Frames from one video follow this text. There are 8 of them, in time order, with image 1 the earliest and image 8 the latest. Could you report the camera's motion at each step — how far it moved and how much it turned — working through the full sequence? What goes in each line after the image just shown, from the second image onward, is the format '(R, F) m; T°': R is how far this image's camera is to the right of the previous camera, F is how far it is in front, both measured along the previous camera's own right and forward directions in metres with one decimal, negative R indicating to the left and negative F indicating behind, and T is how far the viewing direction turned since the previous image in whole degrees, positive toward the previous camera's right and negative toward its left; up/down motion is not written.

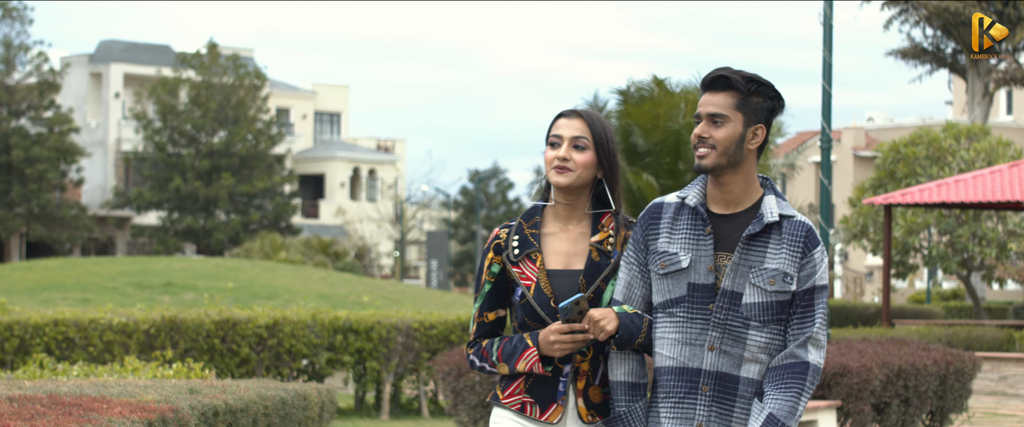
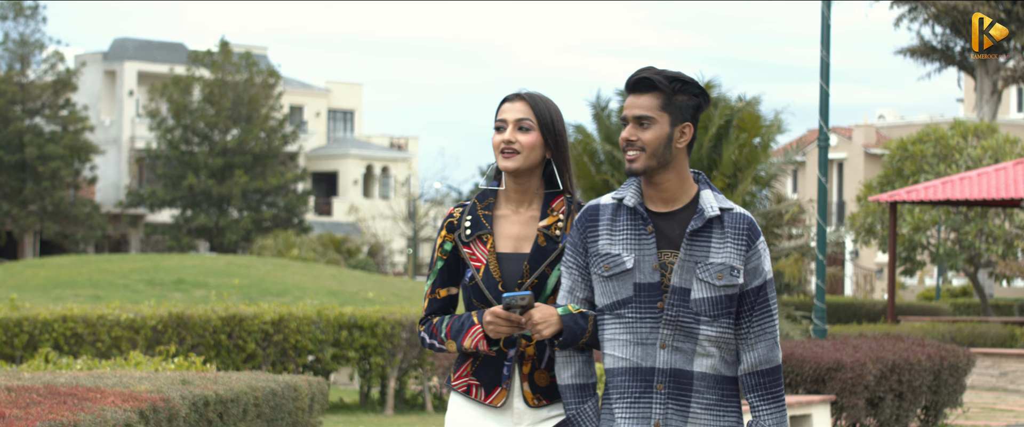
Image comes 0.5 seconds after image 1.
(+0.2, -0.1) m; -1°
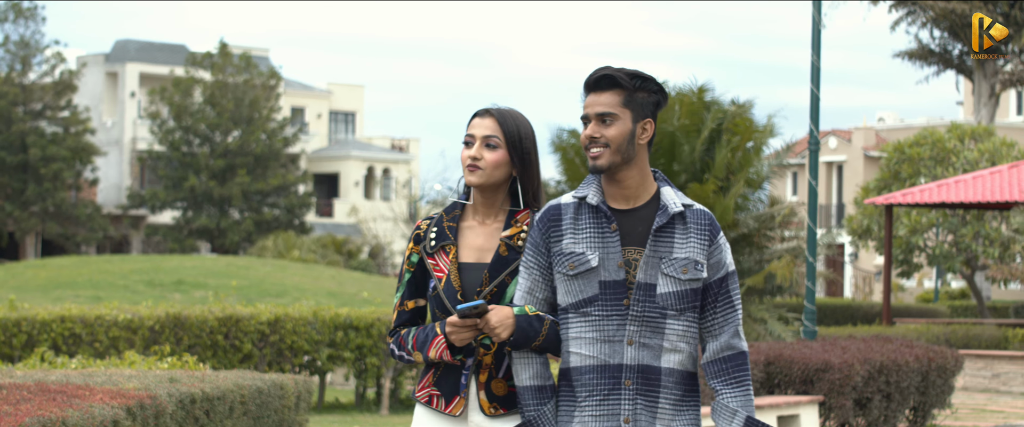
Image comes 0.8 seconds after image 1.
(+0.1, -0.1) m; 0°
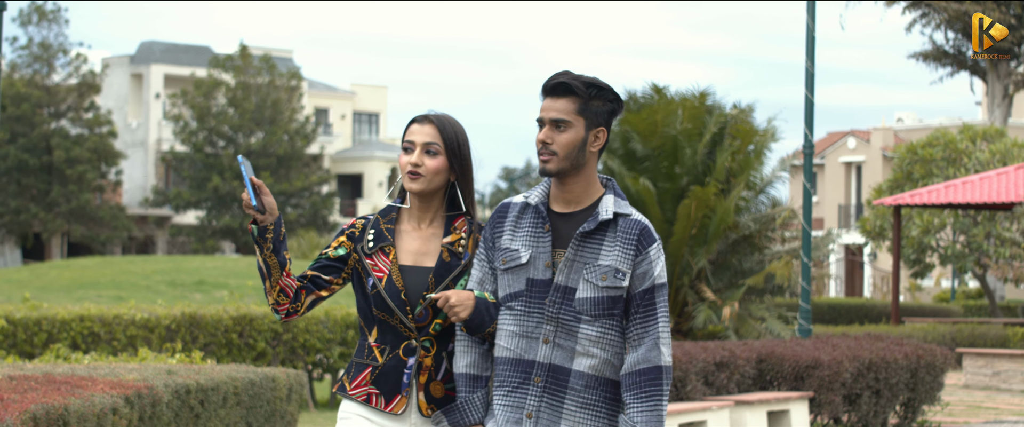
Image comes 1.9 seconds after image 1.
(+0.3, -0.3) m; -1°
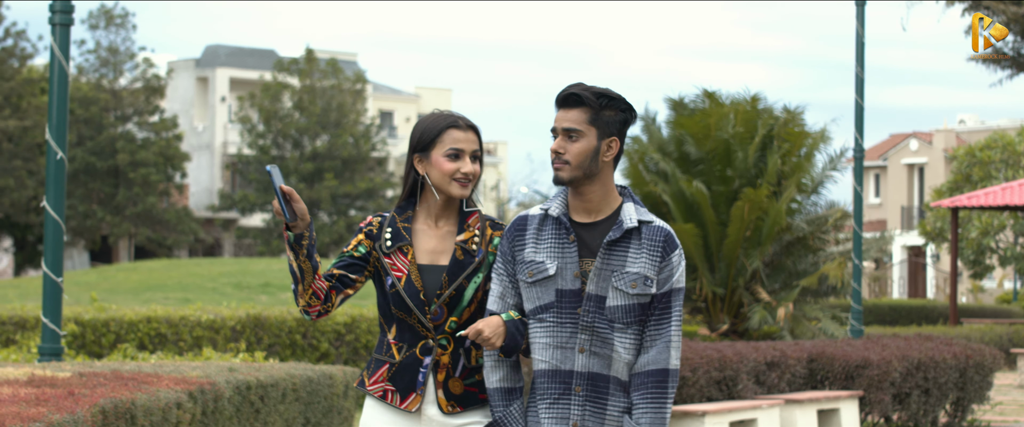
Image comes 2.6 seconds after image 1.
(+0.1, -0.2) m; -3°
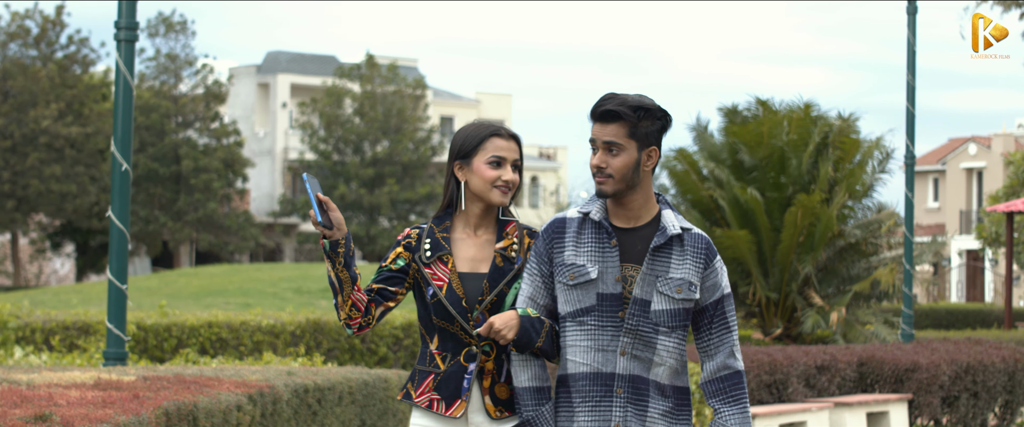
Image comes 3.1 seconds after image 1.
(0.0, -0.2) m; -3°
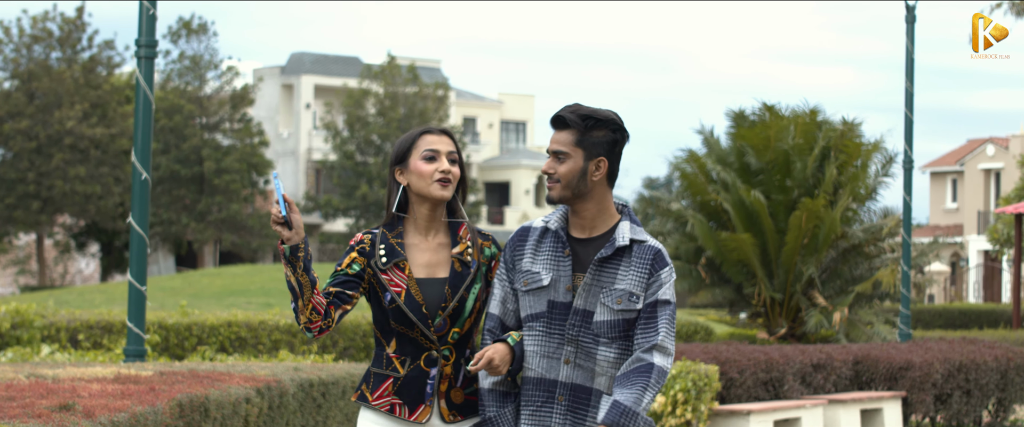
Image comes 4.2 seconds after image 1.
(+0.2, -0.4) m; -1°
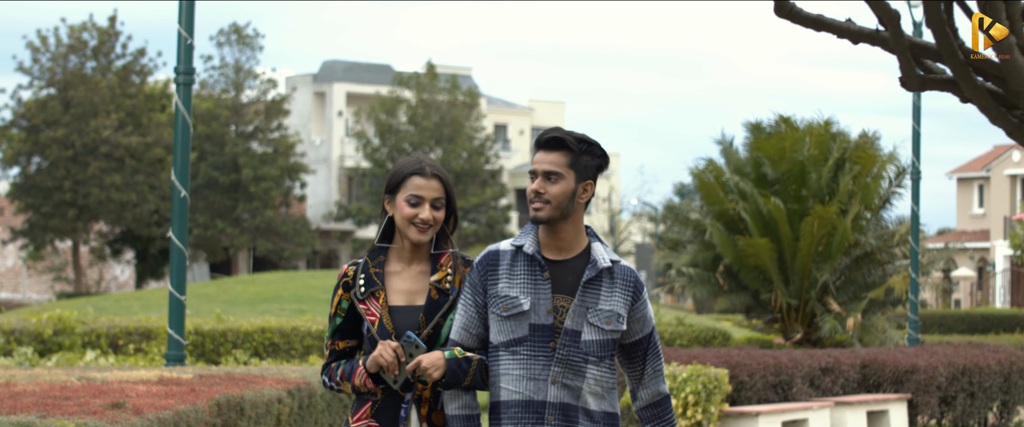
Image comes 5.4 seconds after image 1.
(+0.1, -0.5) m; -2°
